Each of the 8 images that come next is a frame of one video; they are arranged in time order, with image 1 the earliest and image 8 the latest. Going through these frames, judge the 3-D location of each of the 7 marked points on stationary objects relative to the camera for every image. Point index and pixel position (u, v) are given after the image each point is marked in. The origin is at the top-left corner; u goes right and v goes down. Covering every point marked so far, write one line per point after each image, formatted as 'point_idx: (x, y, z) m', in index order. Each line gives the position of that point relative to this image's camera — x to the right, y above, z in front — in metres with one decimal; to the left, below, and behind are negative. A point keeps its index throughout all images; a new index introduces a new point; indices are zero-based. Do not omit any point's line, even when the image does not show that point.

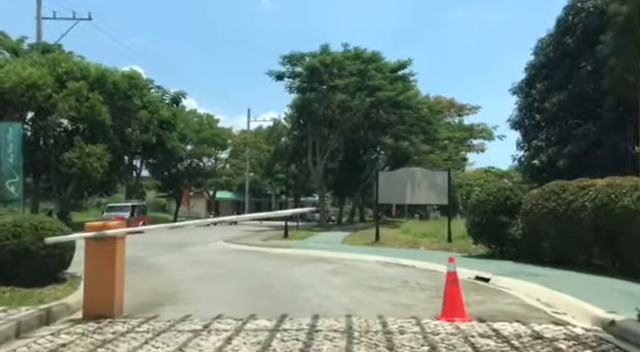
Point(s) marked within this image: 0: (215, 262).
0: (-3.4, -2.8, +16.6) m
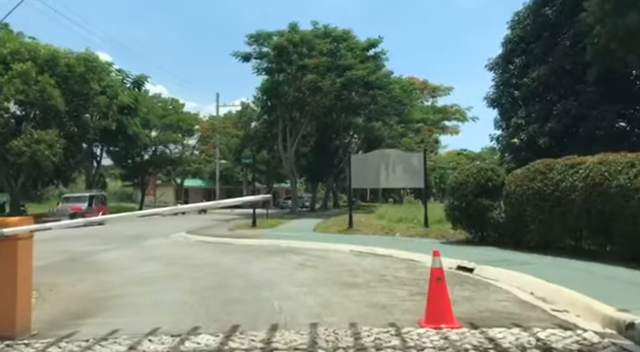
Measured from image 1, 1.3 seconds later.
0: (-4.3, -2.3, +15.0) m
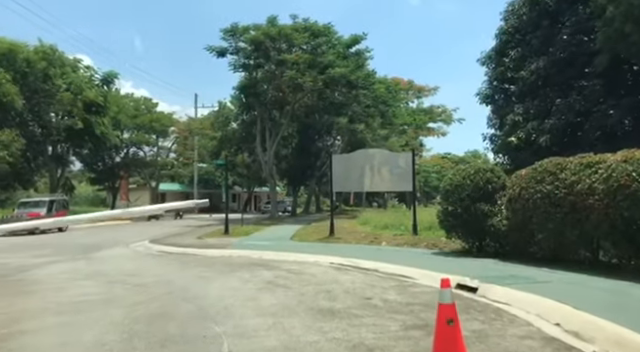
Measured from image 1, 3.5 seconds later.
0: (-4.9, -2.4, +12.7) m
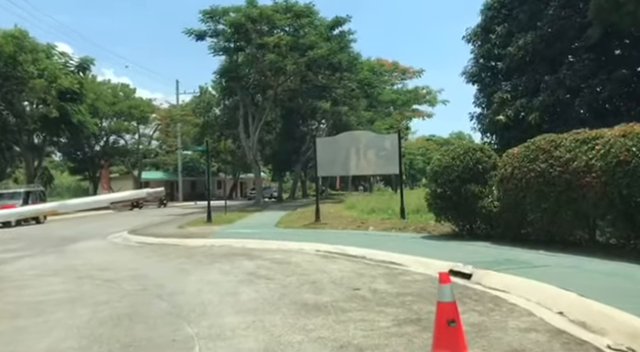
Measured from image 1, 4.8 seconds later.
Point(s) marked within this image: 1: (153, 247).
0: (-5.3, -2.1, +11.9) m
1: (-5.3, -2.2, +16.4) m
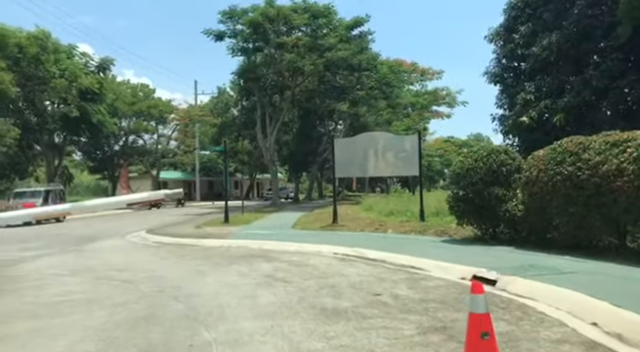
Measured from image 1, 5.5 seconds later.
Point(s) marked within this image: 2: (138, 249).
0: (-4.8, -2.1, +11.9) m
1: (-4.7, -2.2, +16.3) m
2: (-5.6, -2.2, +16.0) m
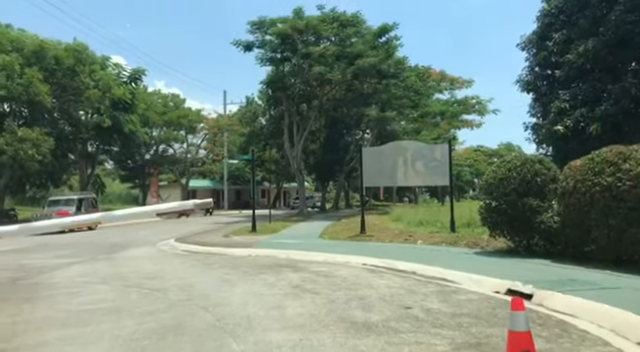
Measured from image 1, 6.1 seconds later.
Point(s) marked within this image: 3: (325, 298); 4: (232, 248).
0: (-4.2, -2.3, +11.9) m
1: (-3.8, -2.5, +16.4) m
2: (-4.7, -2.5, +16.1) m
3: (+0.1, -2.1, +9.0) m
4: (-3.0, -2.4, +17.5) m
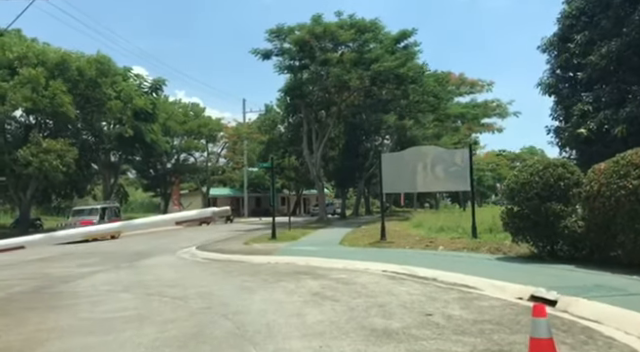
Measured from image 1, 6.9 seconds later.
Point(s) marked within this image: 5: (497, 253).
0: (-3.7, -2.5, +12.0) m
1: (-3.2, -2.8, +16.4) m
2: (-4.1, -2.8, +16.2) m
3: (+0.4, -2.2, +8.9) m
4: (-2.3, -2.7, +17.5) m
5: (+5.0, -2.2, +14.7) m
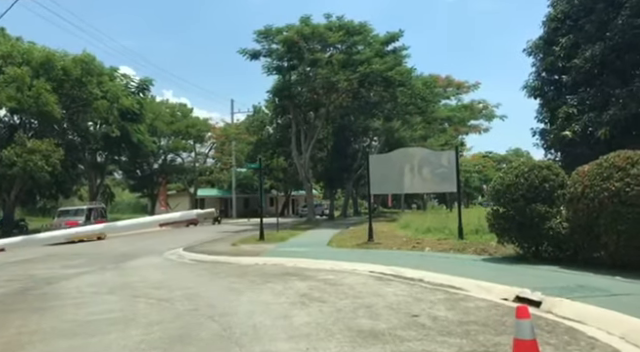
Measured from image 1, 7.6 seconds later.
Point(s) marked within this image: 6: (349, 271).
0: (-4.0, -2.5, +12.0) m
1: (-3.6, -2.8, +16.4) m
2: (-4.5, -2.8, +16.1) m
3: (+0.2, -2.2, +8.9) m
4: (-2.7, -2.7, +17.5) m
5: (+4.6, -2.2, +14.8) m
6: (+0.8, -2.5, +13.5) m
